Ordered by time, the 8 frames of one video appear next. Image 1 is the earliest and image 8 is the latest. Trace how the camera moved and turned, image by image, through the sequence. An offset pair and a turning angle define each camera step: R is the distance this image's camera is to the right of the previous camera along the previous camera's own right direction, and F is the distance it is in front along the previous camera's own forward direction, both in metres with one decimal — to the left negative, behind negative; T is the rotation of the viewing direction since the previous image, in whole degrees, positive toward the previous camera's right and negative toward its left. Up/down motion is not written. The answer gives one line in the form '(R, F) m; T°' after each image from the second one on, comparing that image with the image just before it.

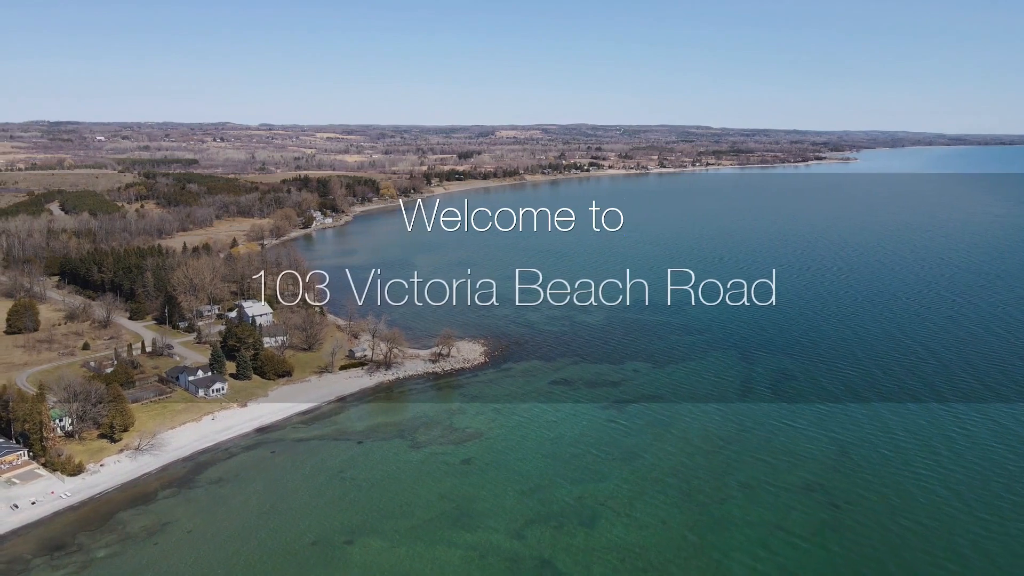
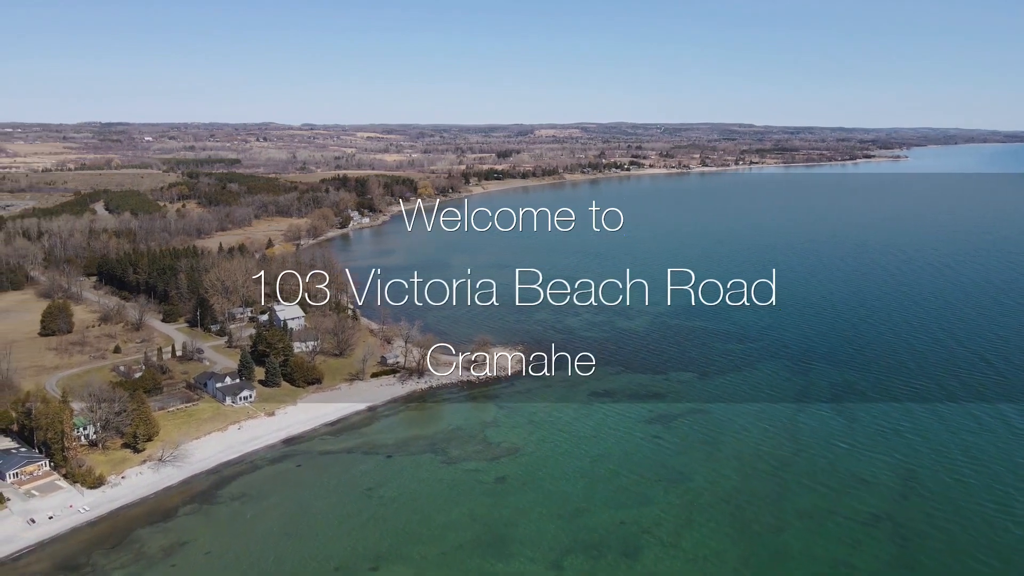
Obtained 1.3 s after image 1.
(0.0, +1.1) m; -3°
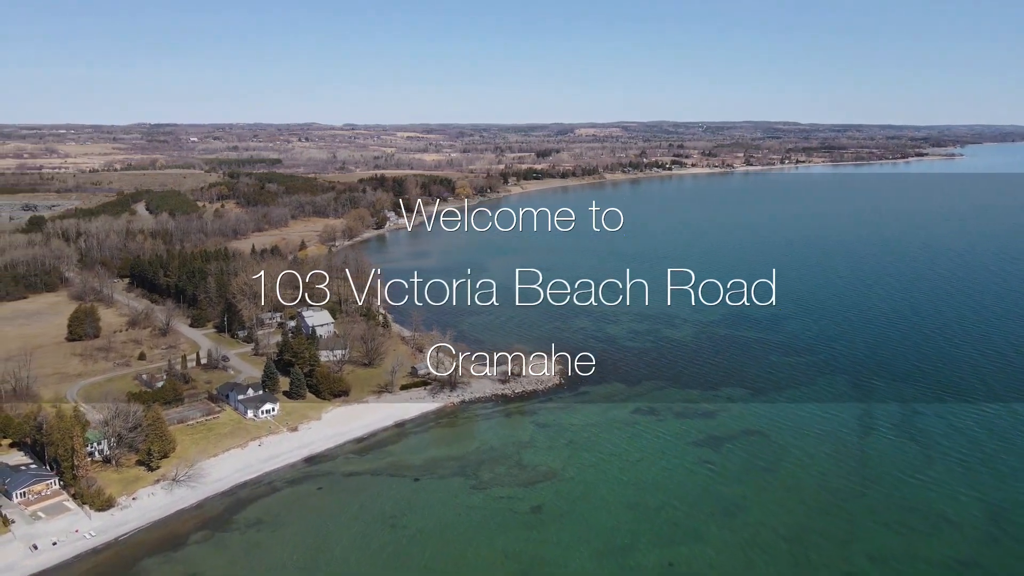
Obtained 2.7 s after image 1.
(0.0, +1.5) m; -3°
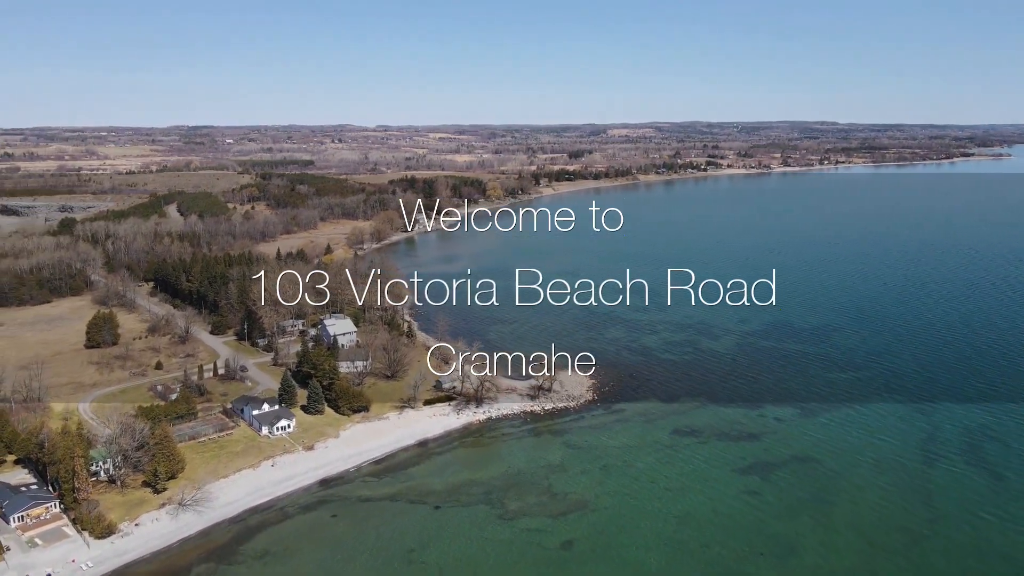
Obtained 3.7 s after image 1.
(0.0, +1.3) m; -2°
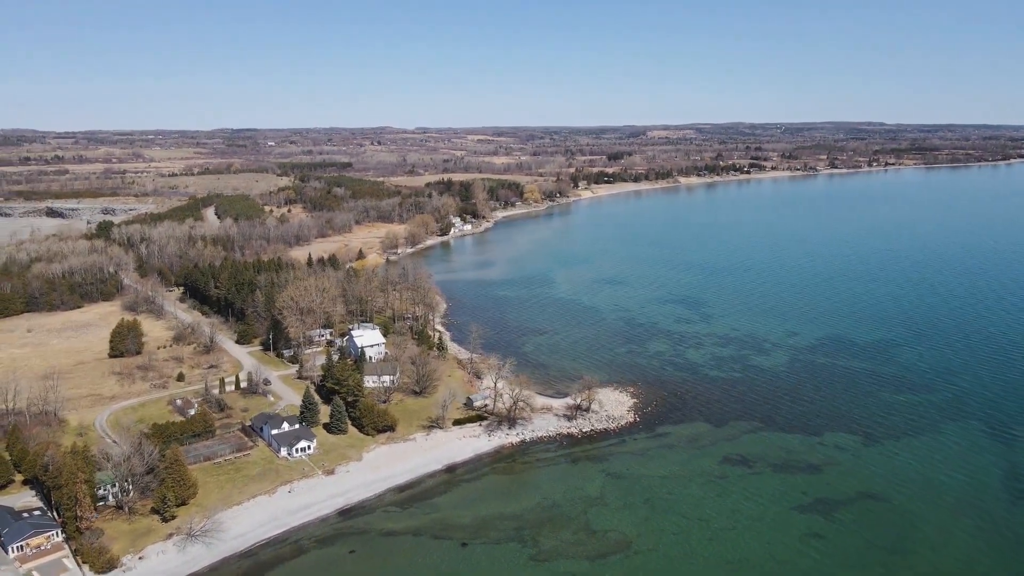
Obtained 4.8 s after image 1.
(0.0, +1.4) m; -3°
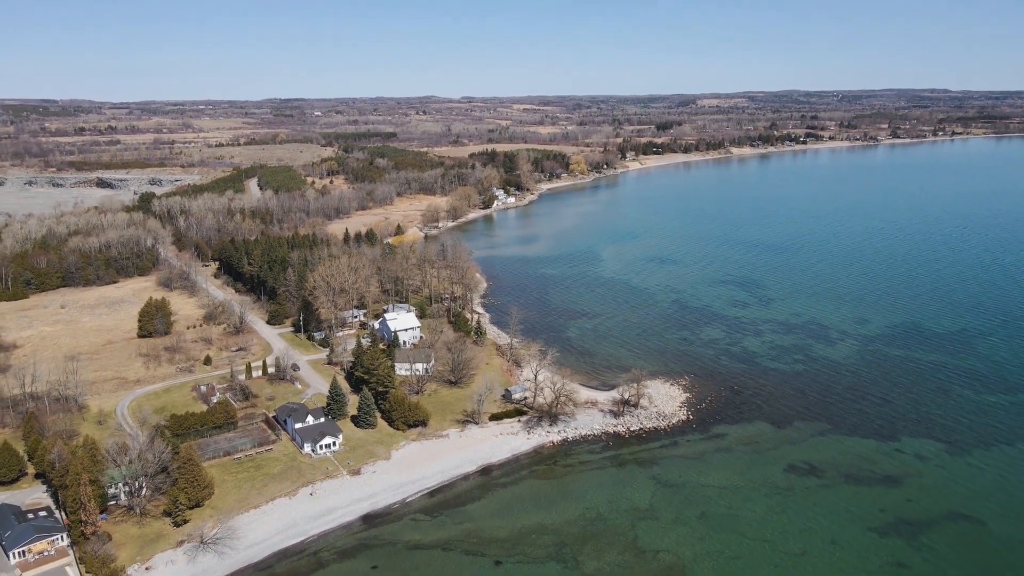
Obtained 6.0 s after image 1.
(0.0, +1.7) m; -3°
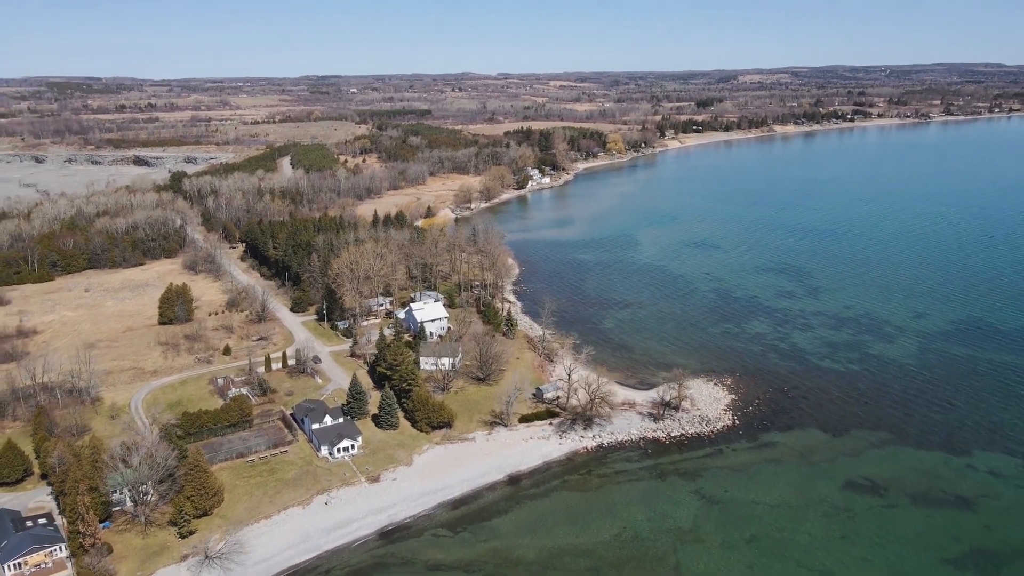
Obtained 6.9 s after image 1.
(0.0, +1.3) m; -3°
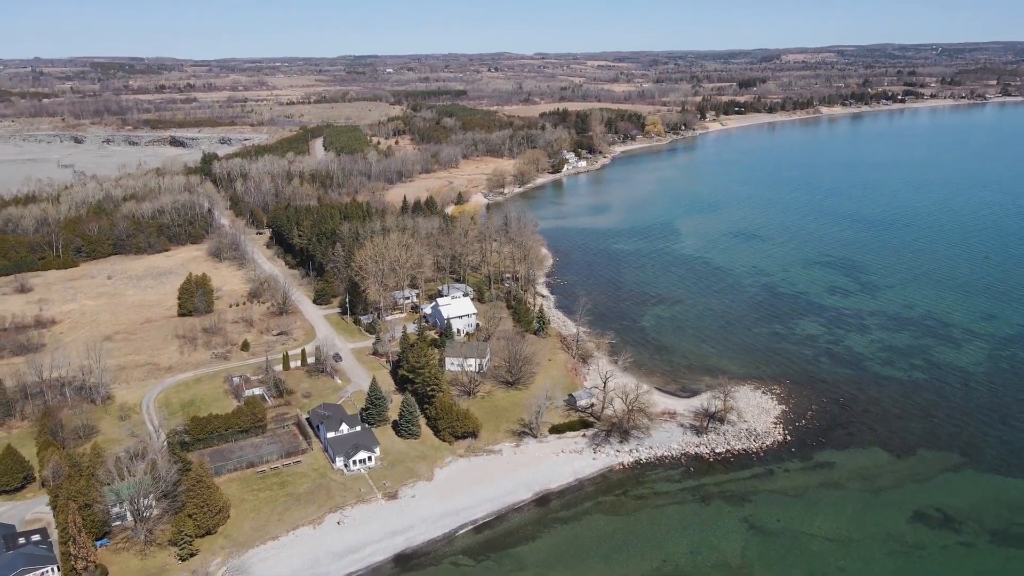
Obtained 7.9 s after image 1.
(0.0, +1.3) m; -3°
